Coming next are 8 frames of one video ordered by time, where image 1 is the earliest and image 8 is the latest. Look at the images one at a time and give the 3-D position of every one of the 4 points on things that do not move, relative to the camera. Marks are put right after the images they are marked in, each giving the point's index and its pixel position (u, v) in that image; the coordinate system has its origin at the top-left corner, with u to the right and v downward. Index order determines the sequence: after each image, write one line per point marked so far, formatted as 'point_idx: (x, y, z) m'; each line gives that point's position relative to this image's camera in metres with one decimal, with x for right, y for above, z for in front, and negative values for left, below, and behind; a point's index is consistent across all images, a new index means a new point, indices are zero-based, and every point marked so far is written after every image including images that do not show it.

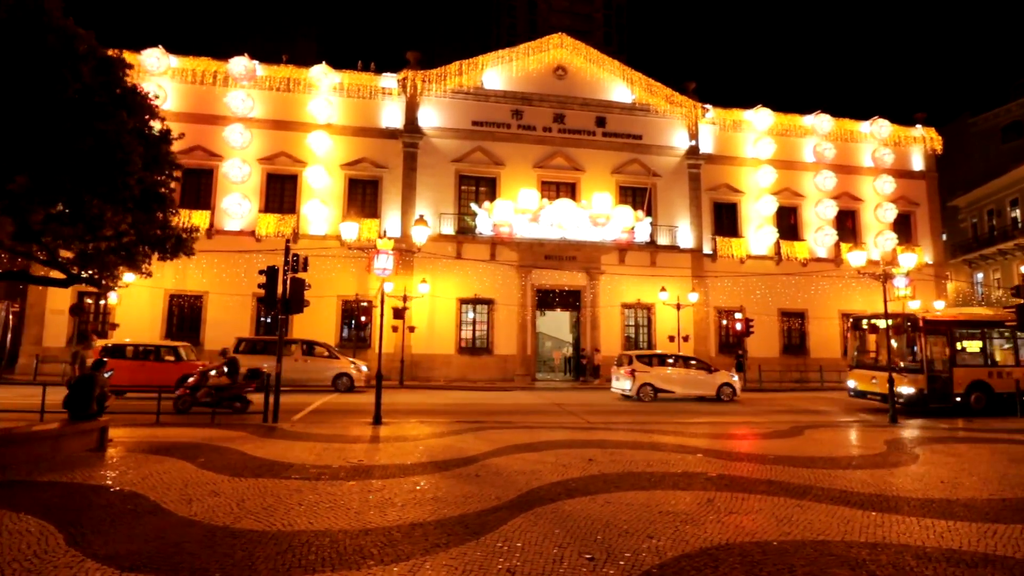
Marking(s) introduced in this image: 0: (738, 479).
0: (+2.8, -2.4, +7.7) m
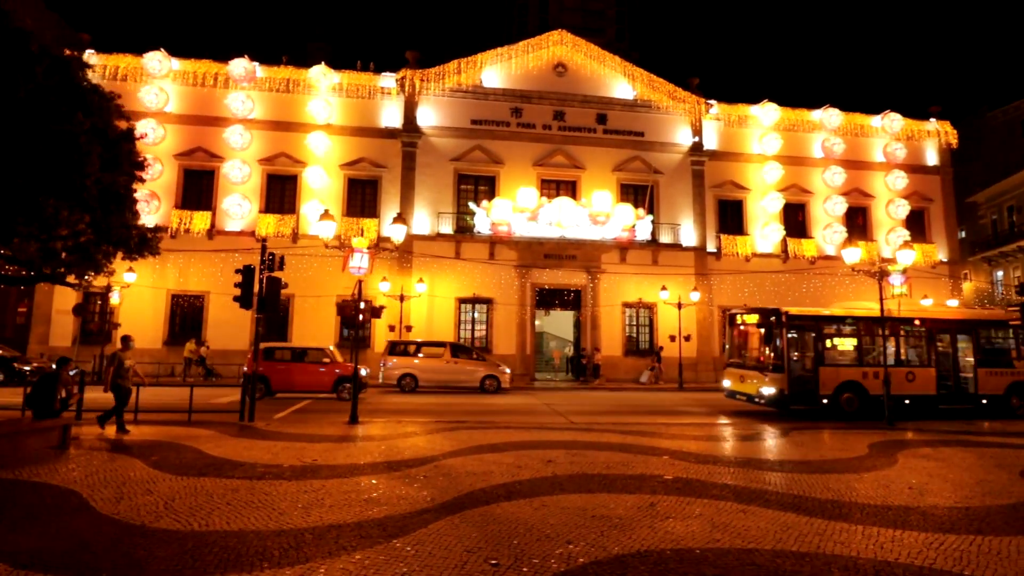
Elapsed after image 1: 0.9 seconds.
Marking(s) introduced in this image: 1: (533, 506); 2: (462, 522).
0: (+2.2, -2.4, +7.4) m
1: (+0.2, -2.2, +6.2) m
2: (-0.5, -2.1, +5.6) m
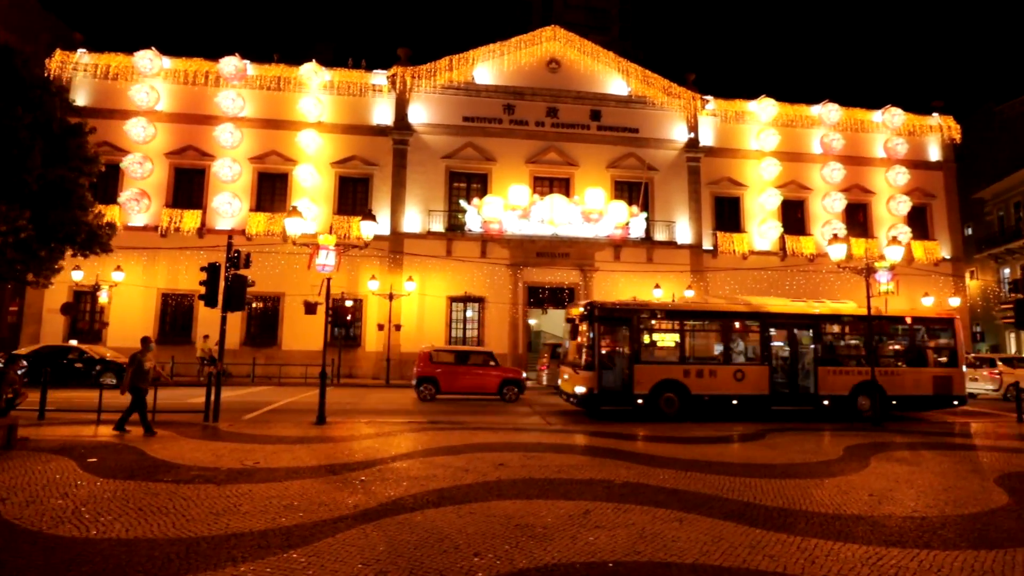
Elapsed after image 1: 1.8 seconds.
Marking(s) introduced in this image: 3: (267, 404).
0: (+1.5, -2.3, +7.1) m
1: (-0.5, -2.2, +5.9) m
2: (-1.2, -2.1, +5.3) m
3: (-6.1, -2.9, +15.1) m
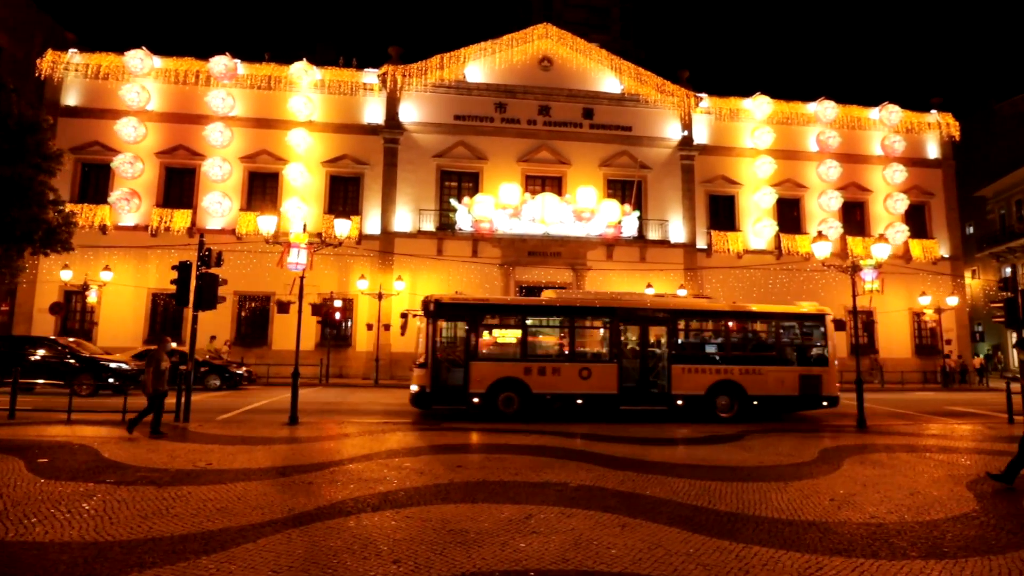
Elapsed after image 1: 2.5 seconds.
0: (+0.9, -2.3, +6.9) m
1: (-1.1, -2.1, +5.7) m
2: (-1.8, -2.1, +5.2) m
3: (-6.5, -2.8, +15.0) m
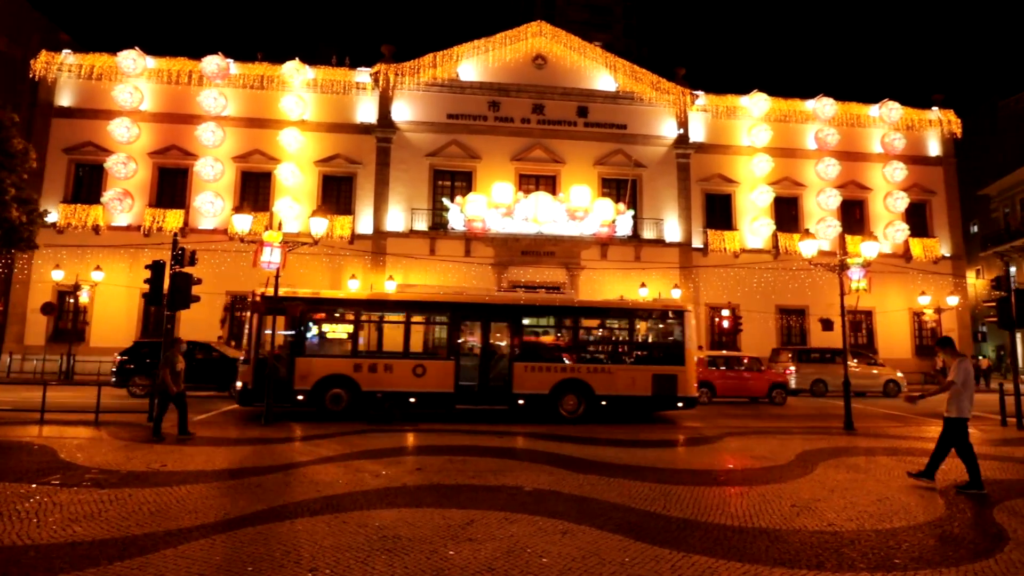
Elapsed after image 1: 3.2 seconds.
0: (+0.4, -2.3, +6.7) m
1: (-1.7, -2.1, +5.5) m
2: (-2.4, -2.1, +5.0) m
3: (-7.0, -2.8, +14.9) m
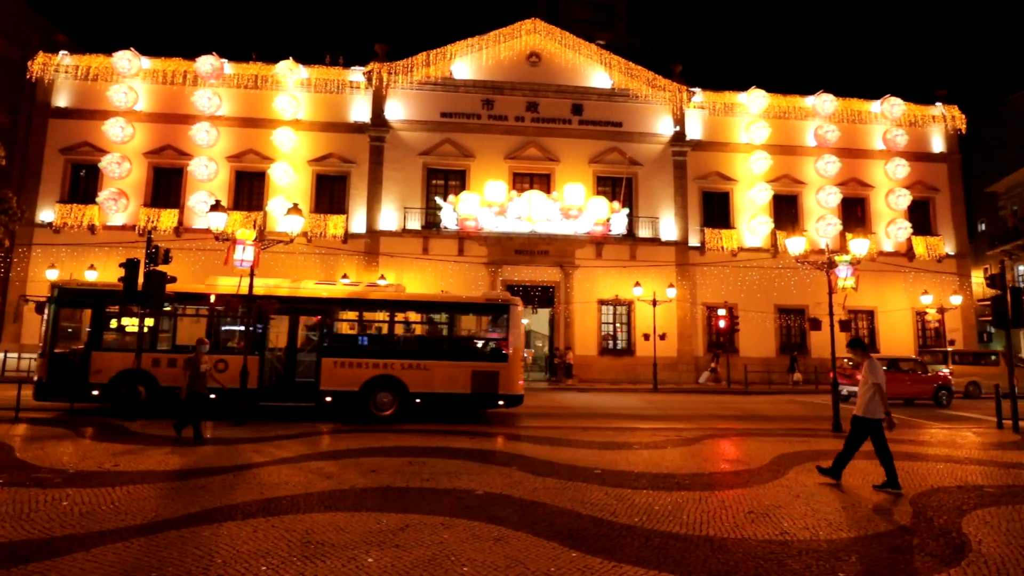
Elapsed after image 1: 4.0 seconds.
0: (-0.2, -2.2, +6.5) m
1: (-2.2, -2.1, +5.3) m
2: (-2.9, -2.0, +4.8) m
3: (-7.4, -2.8, +14.8) m
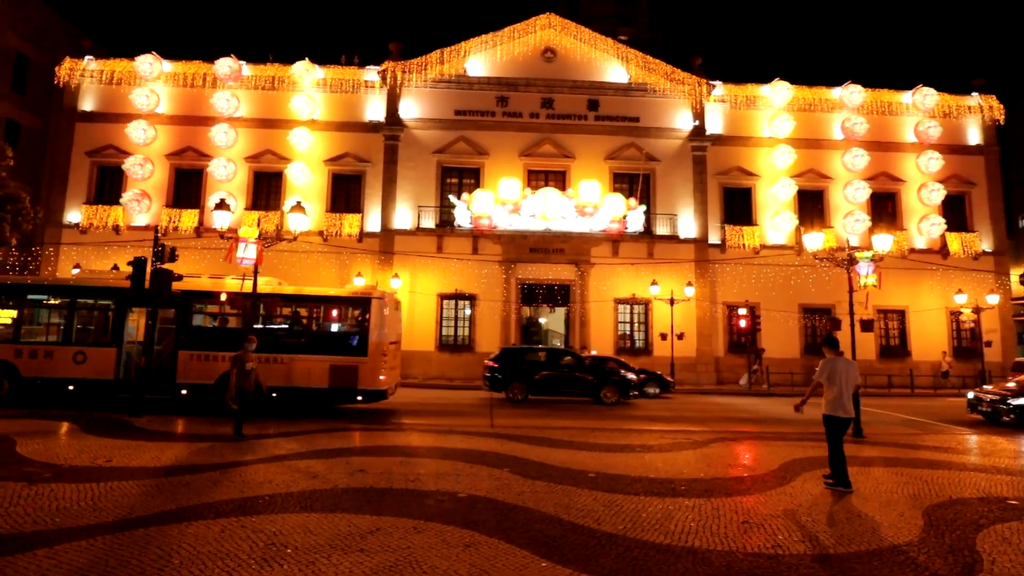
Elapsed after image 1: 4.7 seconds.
0: (-0.3, -2.2, +6.3) m
1: (-2.5, -2.0, +5.2) m
2: (-3.2, -2.0, +4.7) m
3: (-7.2, -2.8, +14.8) m
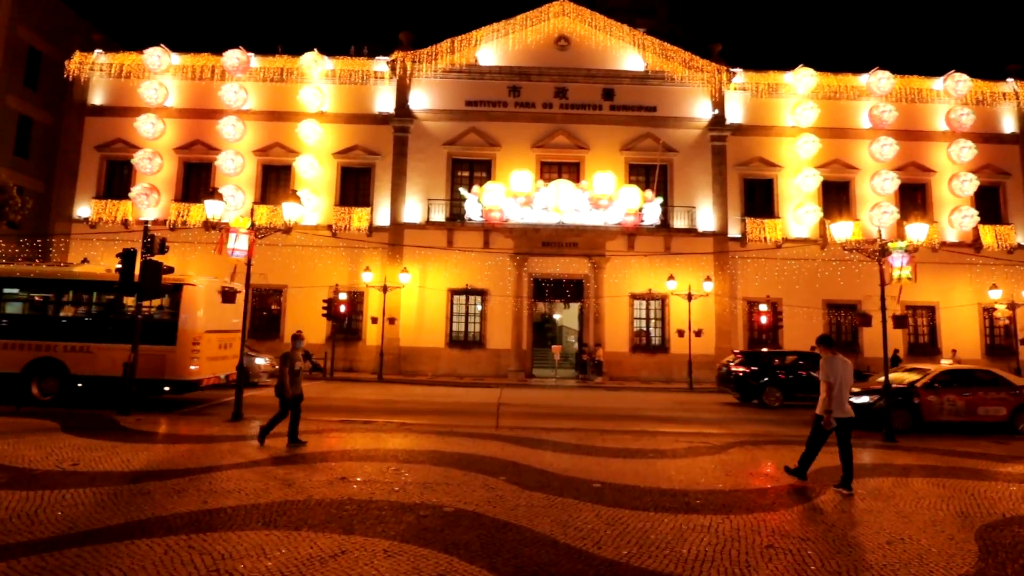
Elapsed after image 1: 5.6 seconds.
0: (-0.4, -2.1, +5.6) m
1: (-2.6, -2.0, +4.6) m
2: (-3.3, -1.9, +4.1) m
3: (-7.0, -2.6, +14.4) m
